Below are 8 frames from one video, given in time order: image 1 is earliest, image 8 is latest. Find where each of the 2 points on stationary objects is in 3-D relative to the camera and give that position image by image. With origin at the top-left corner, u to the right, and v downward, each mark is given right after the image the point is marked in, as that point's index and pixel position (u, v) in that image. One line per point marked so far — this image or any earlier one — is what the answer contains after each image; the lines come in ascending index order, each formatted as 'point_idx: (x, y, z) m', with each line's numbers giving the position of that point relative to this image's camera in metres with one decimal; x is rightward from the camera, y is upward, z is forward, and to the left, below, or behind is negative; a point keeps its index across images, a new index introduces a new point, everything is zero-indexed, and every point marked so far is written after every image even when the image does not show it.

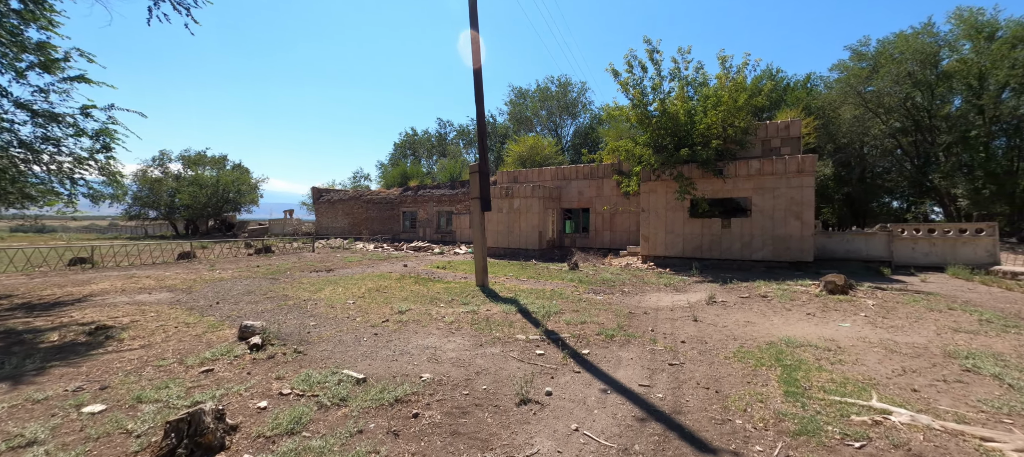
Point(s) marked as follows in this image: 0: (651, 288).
0: (+3.2, -1.4, +9.4) m
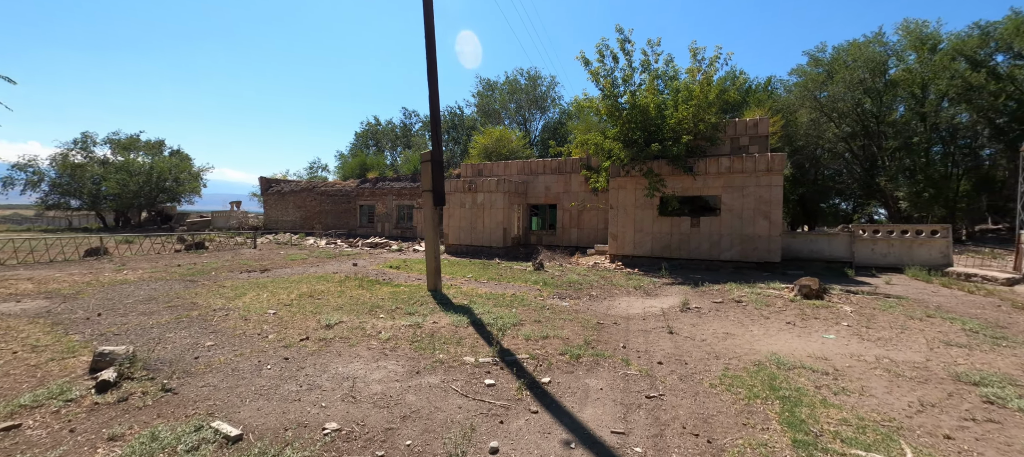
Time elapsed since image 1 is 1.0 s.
0: (+2.3, -1.3, +8.8) m
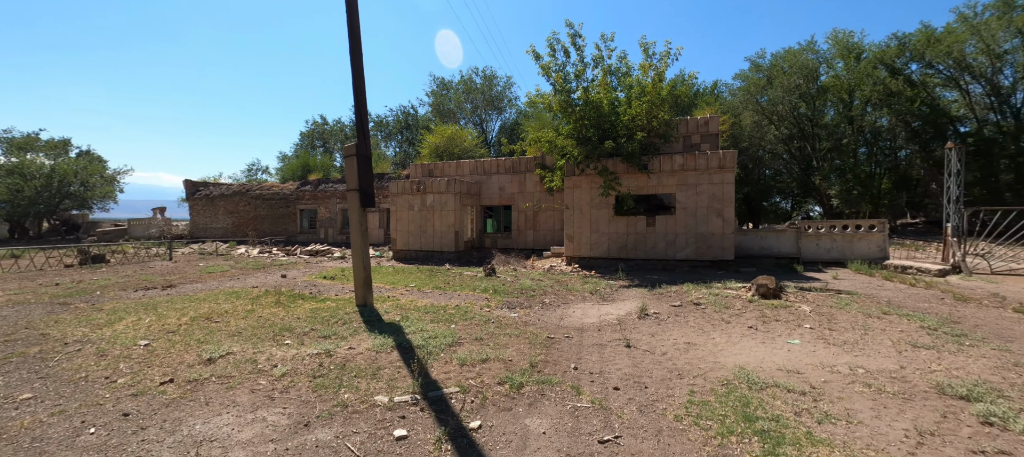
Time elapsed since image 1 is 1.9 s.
0: (+1.3, -1.4, +8.2) m
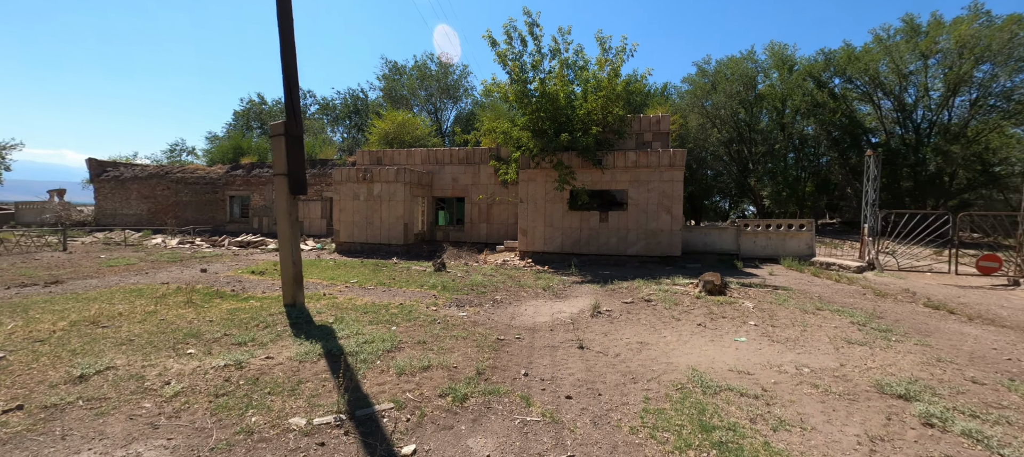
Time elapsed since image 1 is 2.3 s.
0: (+0.3, -1.2, +7.9) m
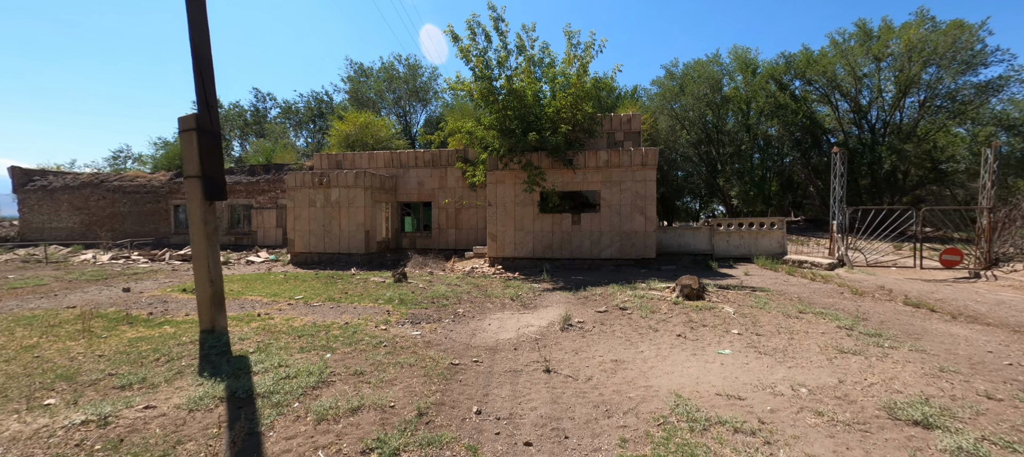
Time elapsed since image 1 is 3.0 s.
0: (-0.3, -1.3, +7.2) m
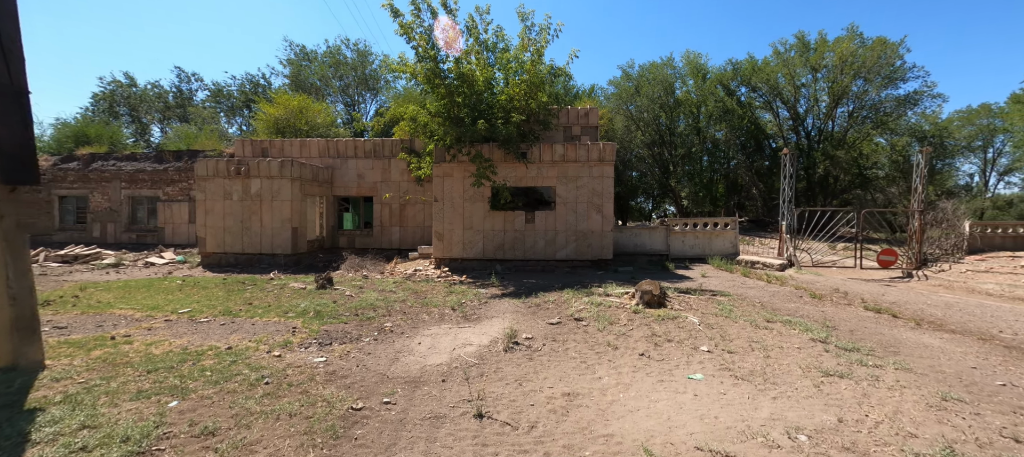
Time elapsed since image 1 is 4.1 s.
0: (-1.2, -1.3, +6.2) m
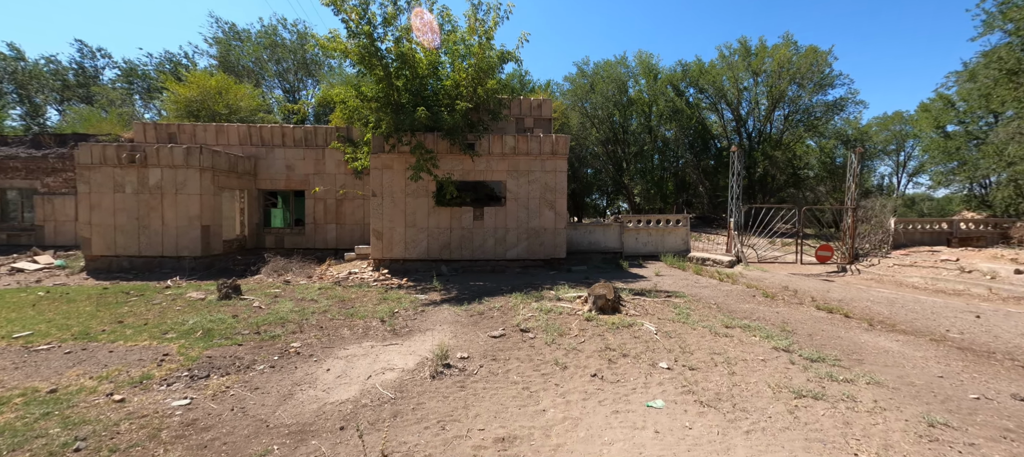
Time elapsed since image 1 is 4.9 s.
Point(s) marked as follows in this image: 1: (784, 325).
0: (-2.0, -1.3, +5.2) m
1: (+3.9, -1.4, +6.0) m
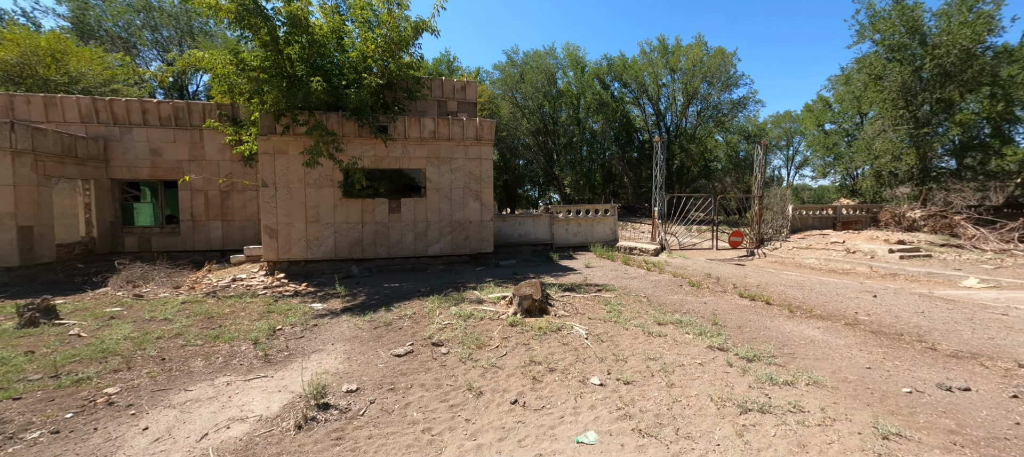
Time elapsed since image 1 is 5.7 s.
0: (-2.9, -1.3, +4.0) m
1: (+2.8, -1.2, +5.8) m
